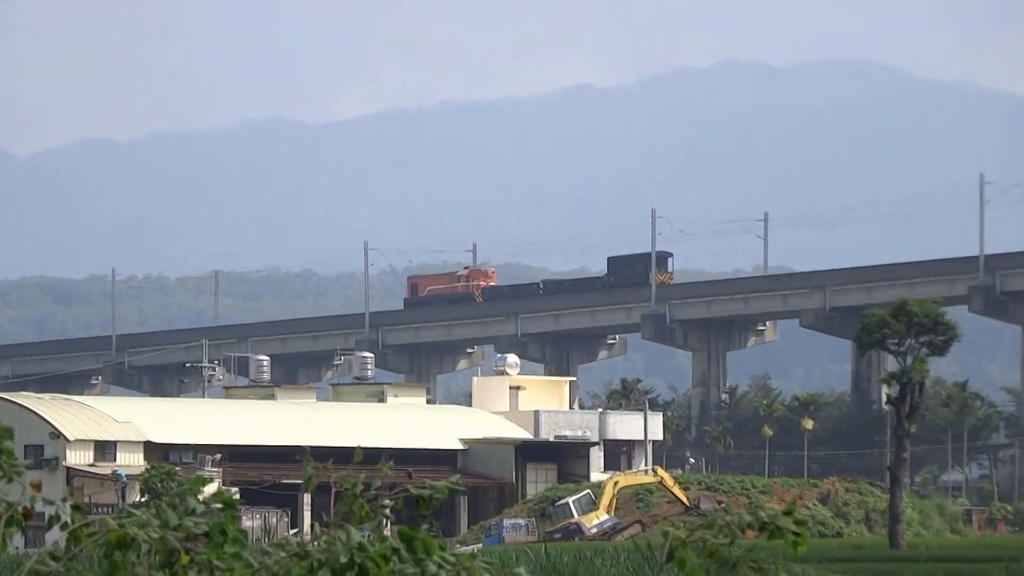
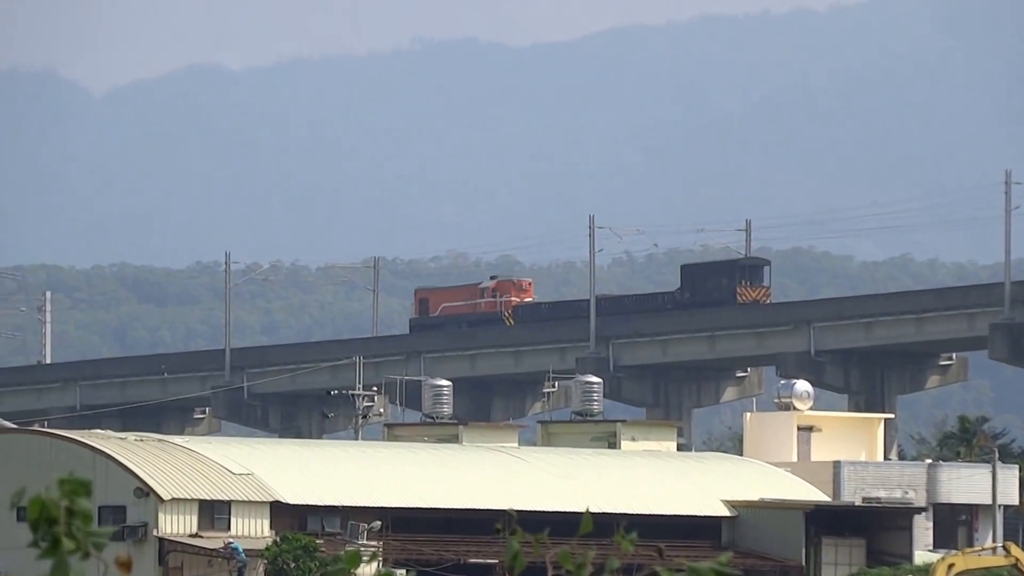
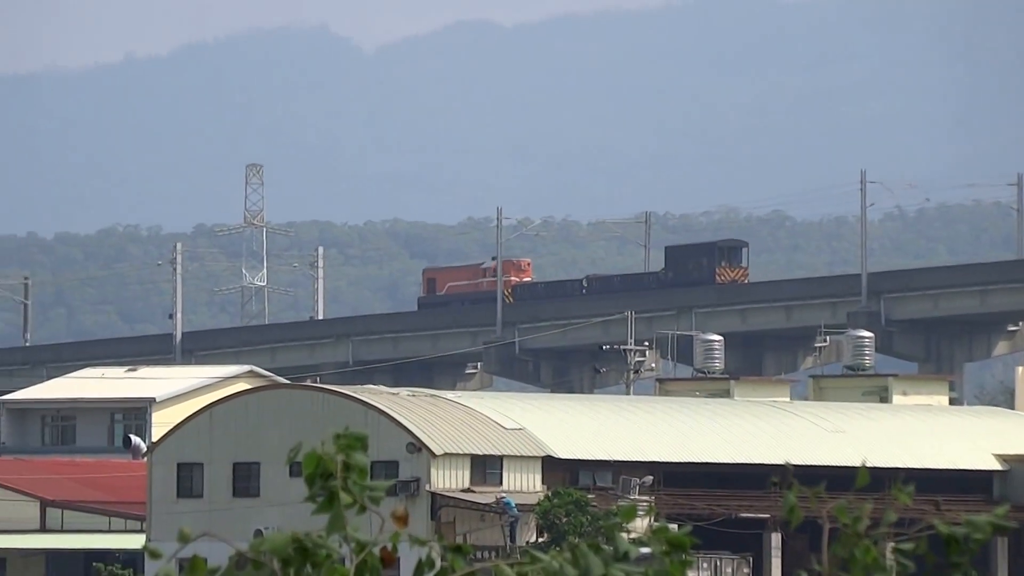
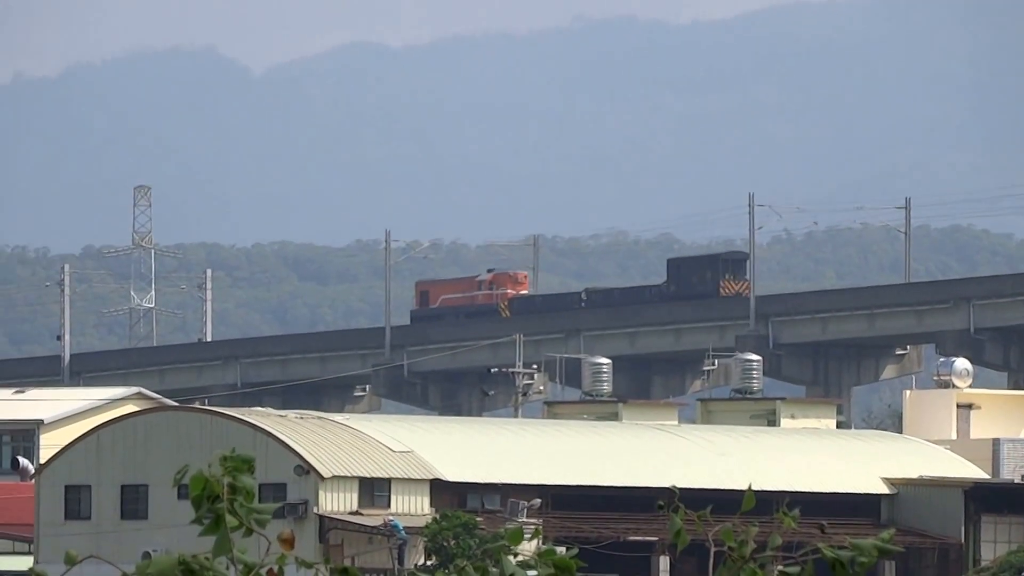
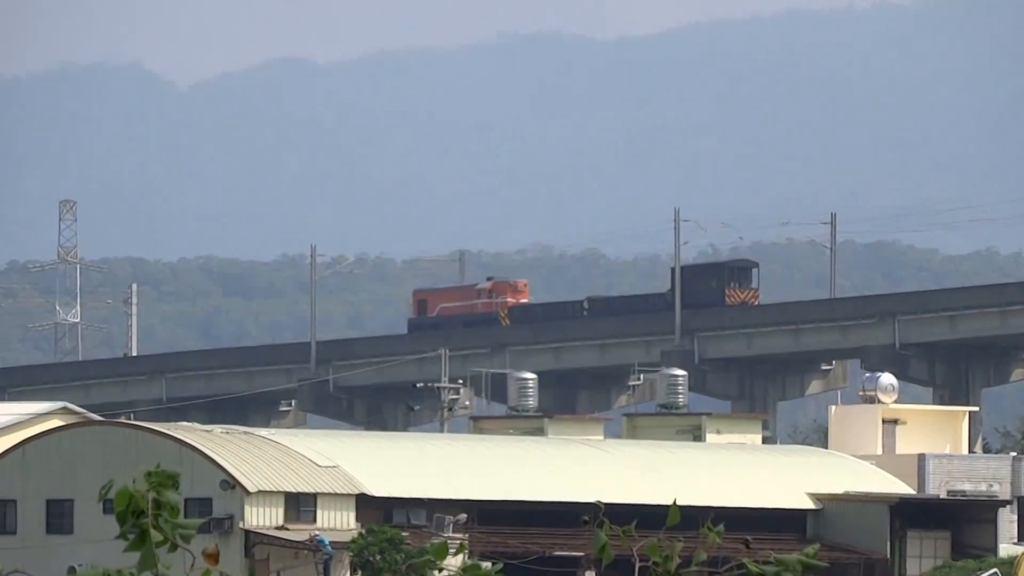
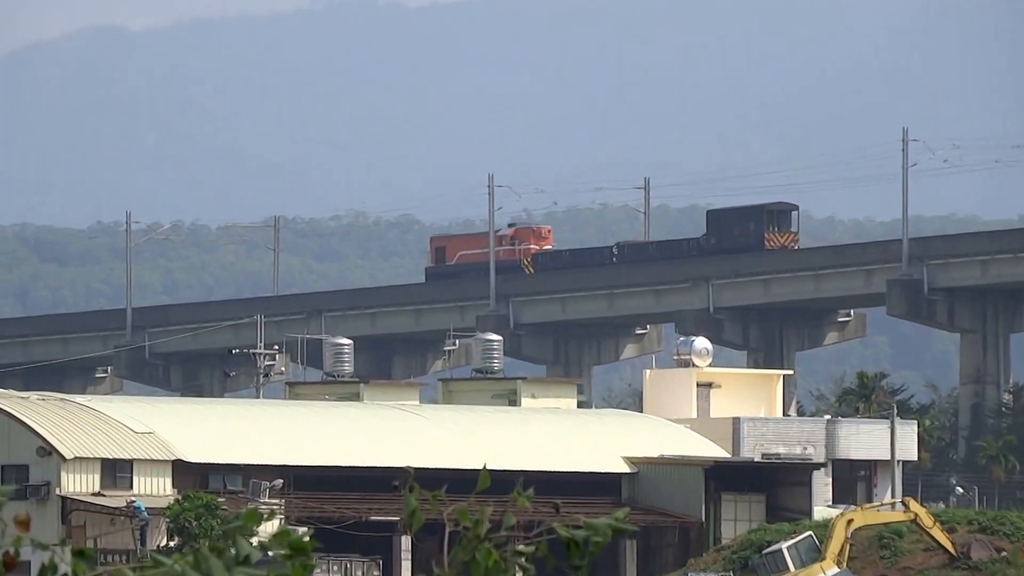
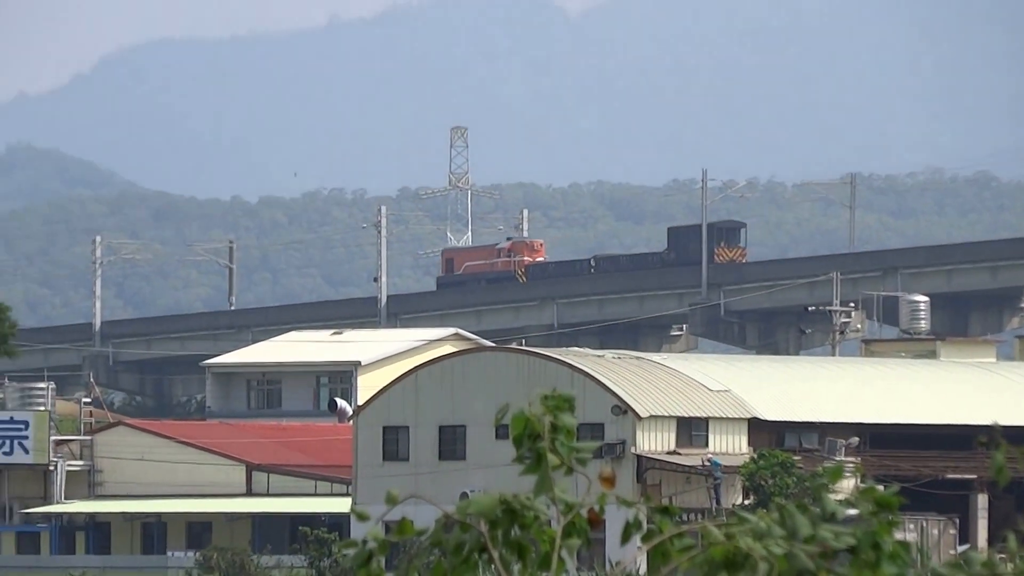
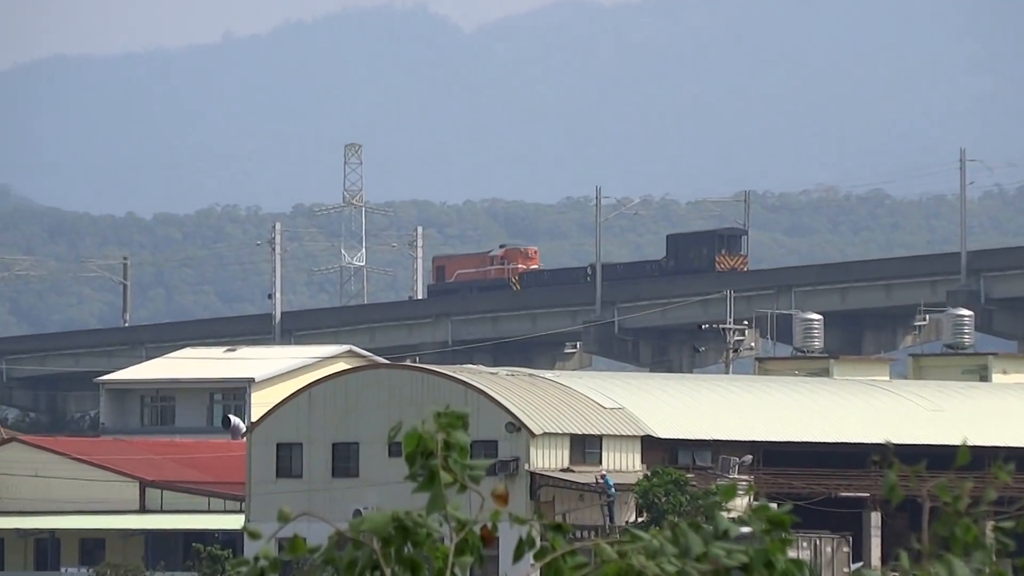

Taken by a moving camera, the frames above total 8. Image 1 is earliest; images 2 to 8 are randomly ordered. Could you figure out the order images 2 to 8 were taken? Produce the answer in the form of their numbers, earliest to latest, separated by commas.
6, 2, 5, 4, 3, 8, 7
